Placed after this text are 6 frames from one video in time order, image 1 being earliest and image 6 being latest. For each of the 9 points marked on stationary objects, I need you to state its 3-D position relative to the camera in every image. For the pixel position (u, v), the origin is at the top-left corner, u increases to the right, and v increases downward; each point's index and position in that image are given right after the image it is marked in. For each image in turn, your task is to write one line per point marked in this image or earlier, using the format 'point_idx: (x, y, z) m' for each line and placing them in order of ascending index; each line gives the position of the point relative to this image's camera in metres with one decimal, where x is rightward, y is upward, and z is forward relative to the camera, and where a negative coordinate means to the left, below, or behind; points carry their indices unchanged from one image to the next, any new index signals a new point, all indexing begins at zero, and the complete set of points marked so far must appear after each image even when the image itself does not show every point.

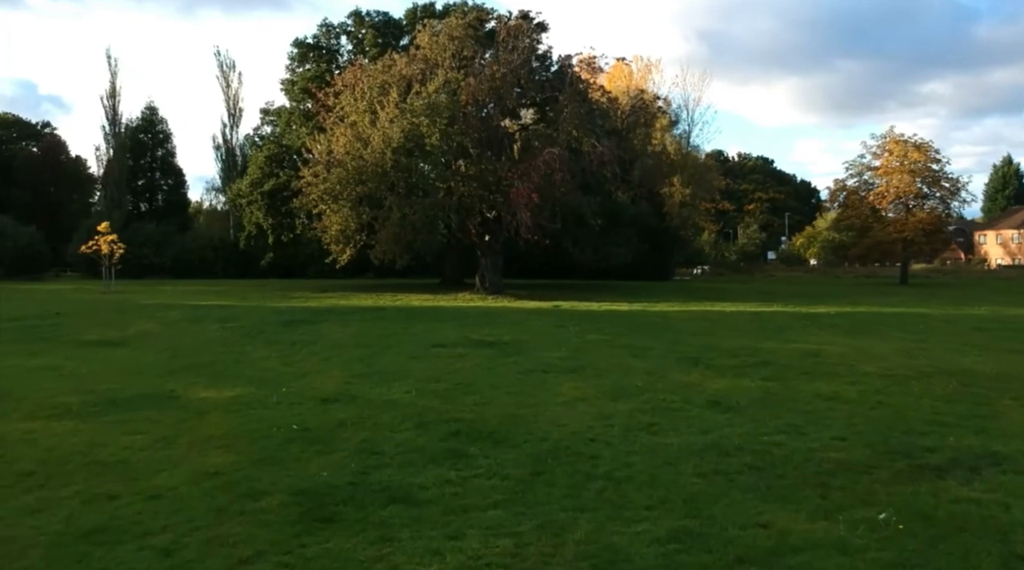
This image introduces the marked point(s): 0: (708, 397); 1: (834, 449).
0: (+2.8, -1.6, +13.5) m
1: (+3.6, -1.8, +10.4) m
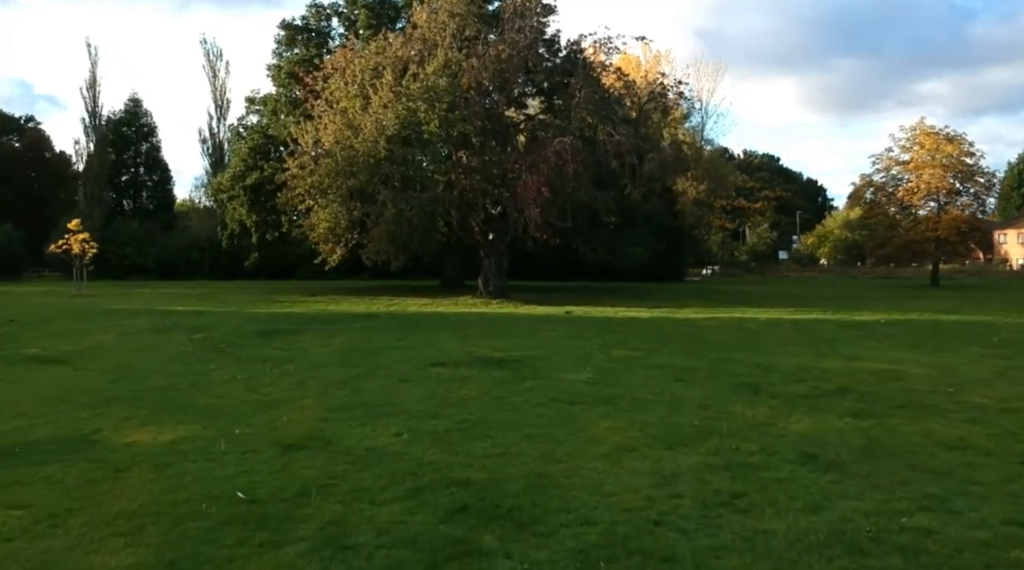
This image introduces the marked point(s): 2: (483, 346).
0: (+3.1, -1.8, +10.2) m
1: (+3.8, -1.9, +7.1) m
2: (-0.6, -1.3, +19.6) m
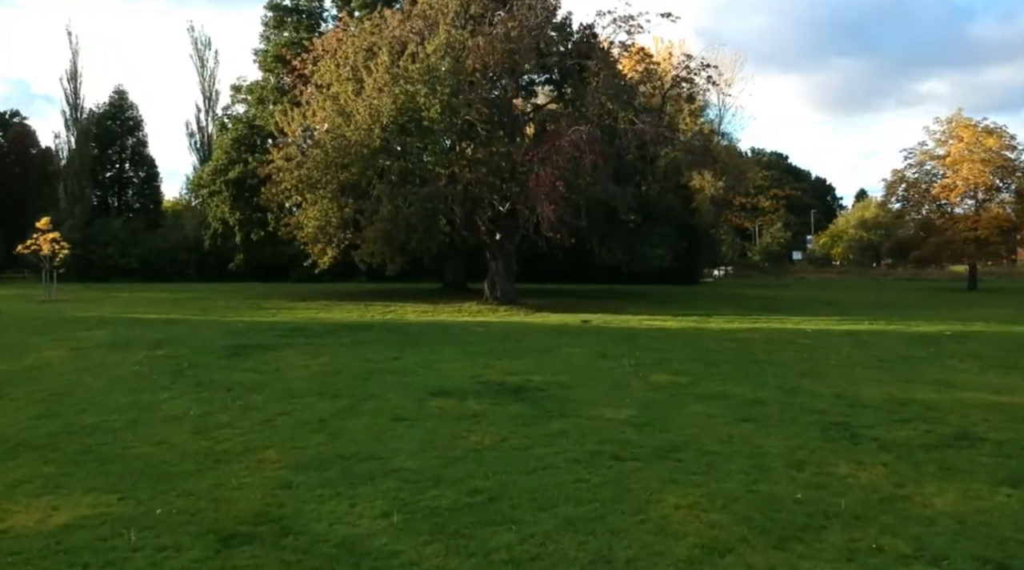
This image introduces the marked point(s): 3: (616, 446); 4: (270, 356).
0: (+3.4, -1.9, +7.0) m
1: (+4.1, -2.1, +3.8) m
2: (-0.3, -1.4, +16.4) m
3: (+1.1, -1.8, +10.3) m
4: (-4.8, -1.4, +18.6) m
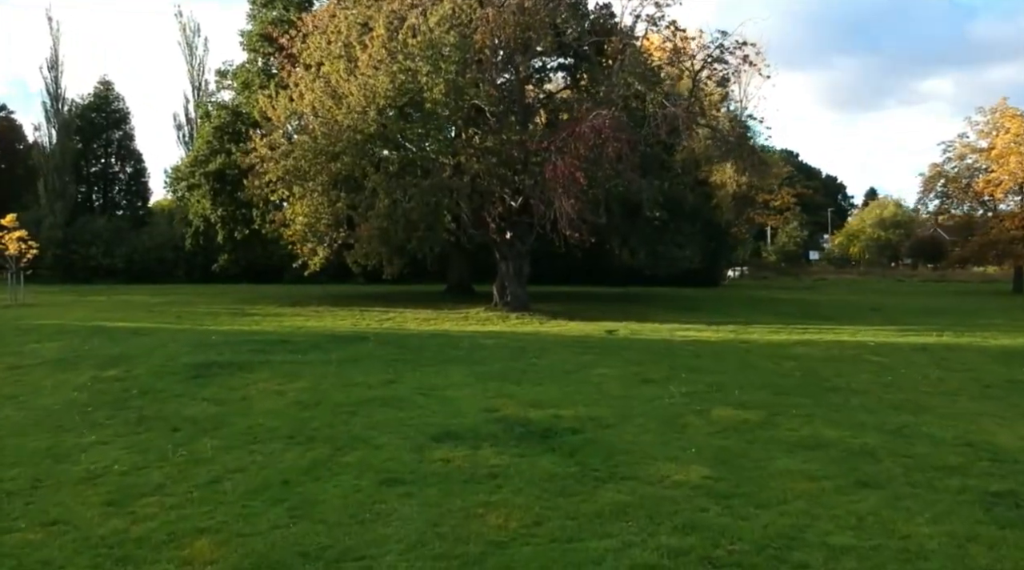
0: (+3.6, -2.1, +3.7) m
1: (+4.4, -2.3, +0.6) m
2: (0.0, -1.6, +13.2) m
3: (+1.4, -1.9, +7.1) m
4: (-4.5, -1.5, +15.4) m
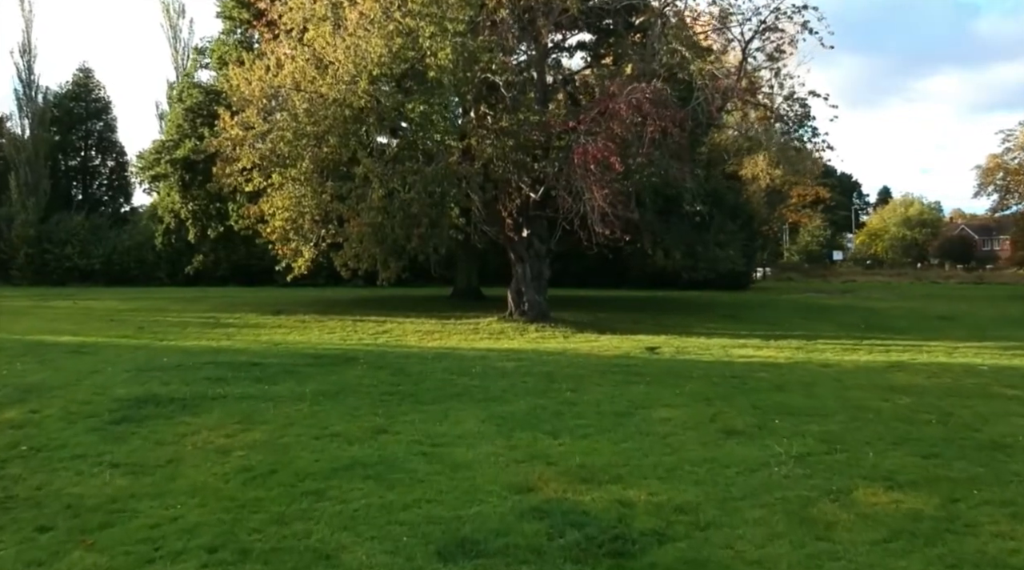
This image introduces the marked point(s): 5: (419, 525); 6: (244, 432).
0: (+4.0, -2.3, -0.3) m
1: (+4.7, -2.4, -3.5) m
2: (+0.4, -1.8, +9.1) m
3: (+1.8, -2.1, +3.0) m
4: (-4.1, -1.7, +11.3) m
5: (-0.8, -1.9, +7.4) m
6: (-3.2, -1.7, +11.1) m
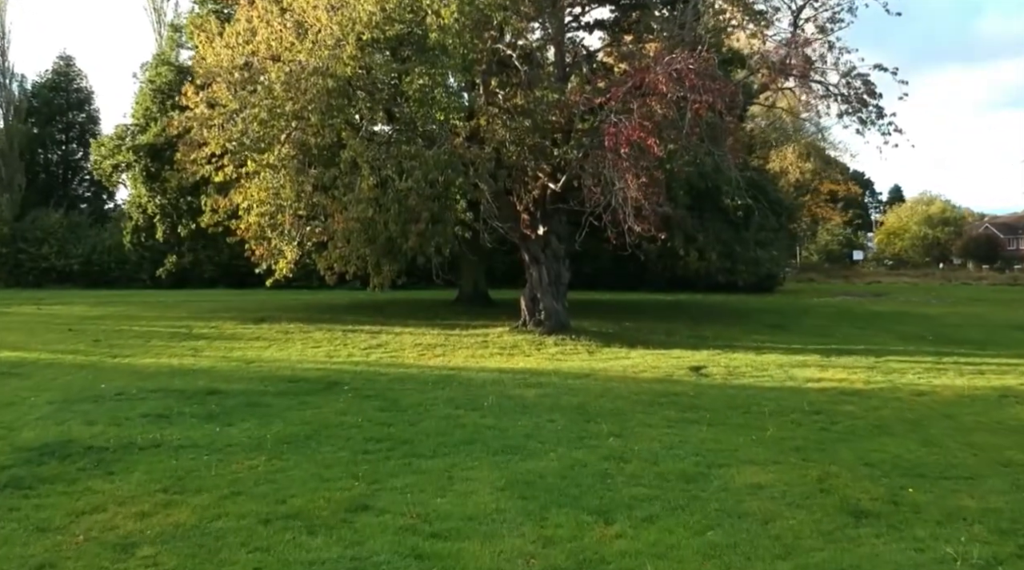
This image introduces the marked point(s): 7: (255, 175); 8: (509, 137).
0: (+4.2, -2.4, -3.6) m
1: (+4.9, -2.6, -6.8) m
2: (+0.7, -1.9, +5.8) m
3: (+2.0, -2.2, -0.2) m
4: (-3.8, -1.8, +8.1) m
5: (-0.5, -2.0, +4.2) m
6: (-2.9, -1.8, +7.9) m
7: (-4.9, +2.1, +18.1) m
8: (-0.1, +2.7, +17.3) m
